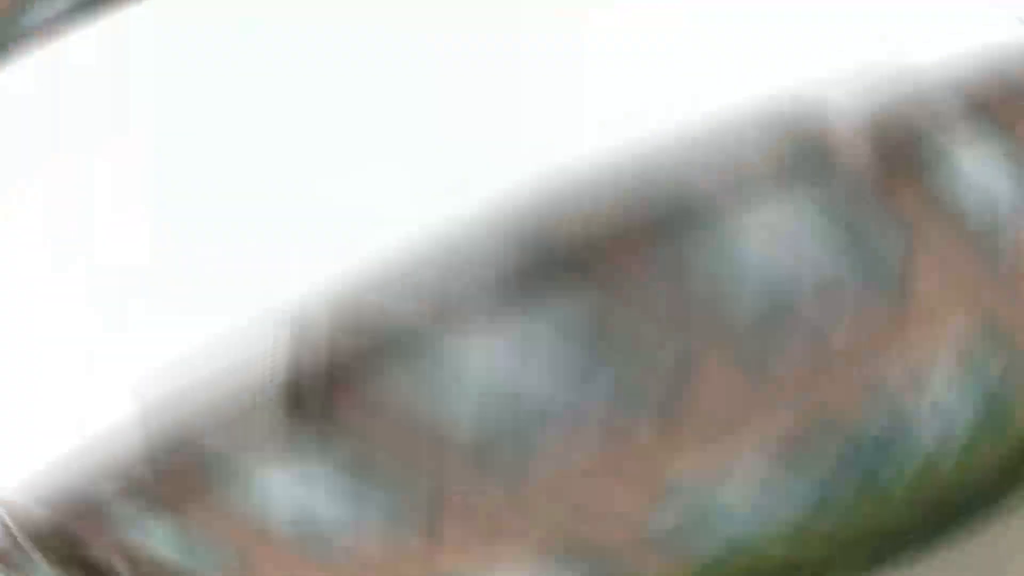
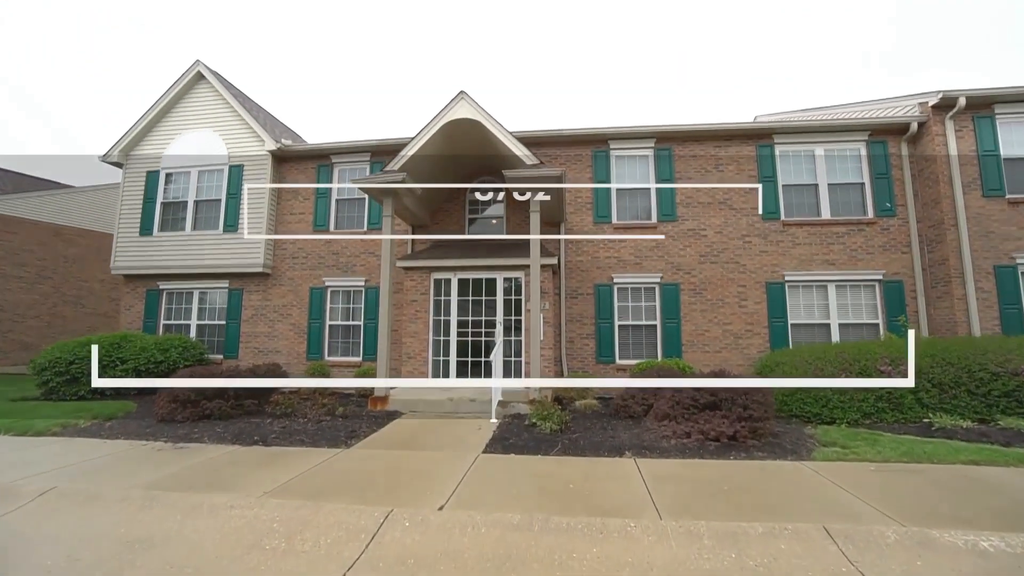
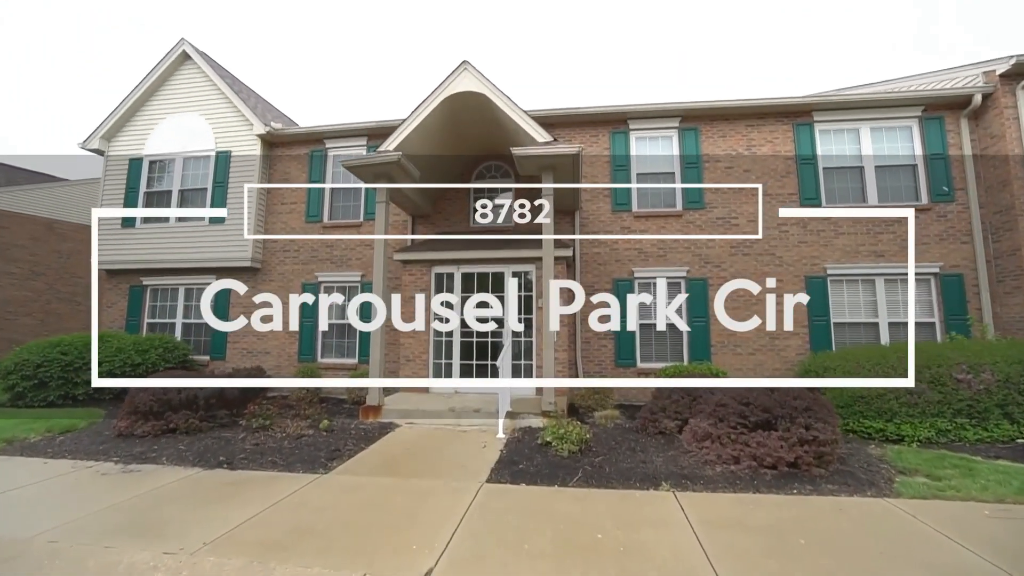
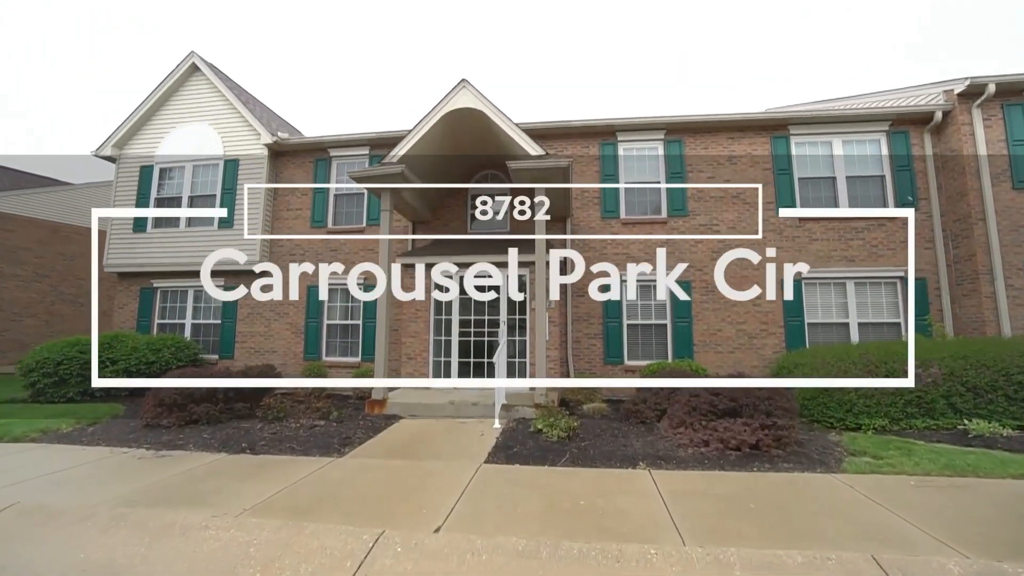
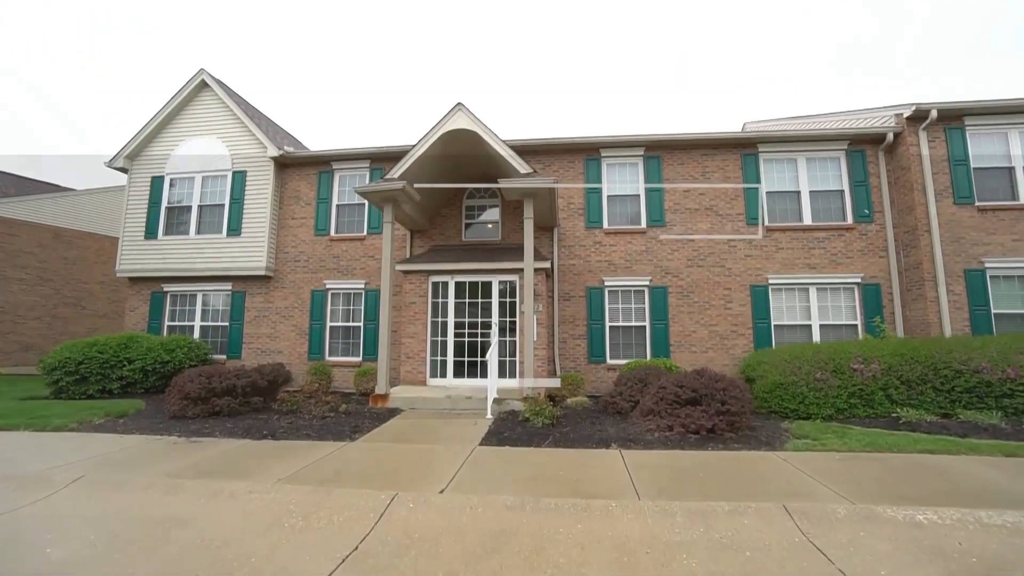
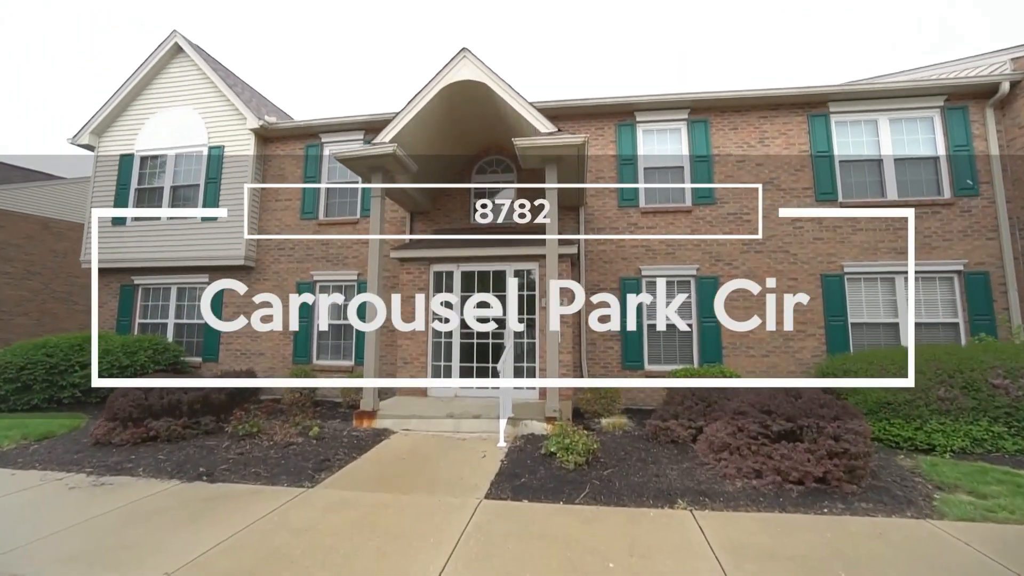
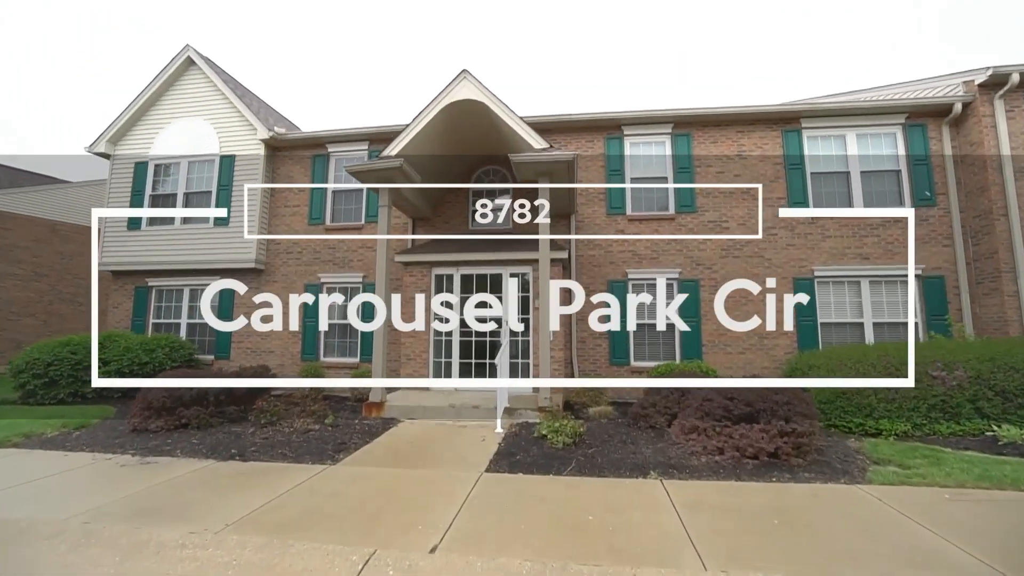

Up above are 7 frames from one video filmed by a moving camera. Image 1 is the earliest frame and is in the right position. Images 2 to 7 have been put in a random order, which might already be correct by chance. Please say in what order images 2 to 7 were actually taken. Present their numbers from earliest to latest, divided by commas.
5, 2, 4, 7, 3, 6
